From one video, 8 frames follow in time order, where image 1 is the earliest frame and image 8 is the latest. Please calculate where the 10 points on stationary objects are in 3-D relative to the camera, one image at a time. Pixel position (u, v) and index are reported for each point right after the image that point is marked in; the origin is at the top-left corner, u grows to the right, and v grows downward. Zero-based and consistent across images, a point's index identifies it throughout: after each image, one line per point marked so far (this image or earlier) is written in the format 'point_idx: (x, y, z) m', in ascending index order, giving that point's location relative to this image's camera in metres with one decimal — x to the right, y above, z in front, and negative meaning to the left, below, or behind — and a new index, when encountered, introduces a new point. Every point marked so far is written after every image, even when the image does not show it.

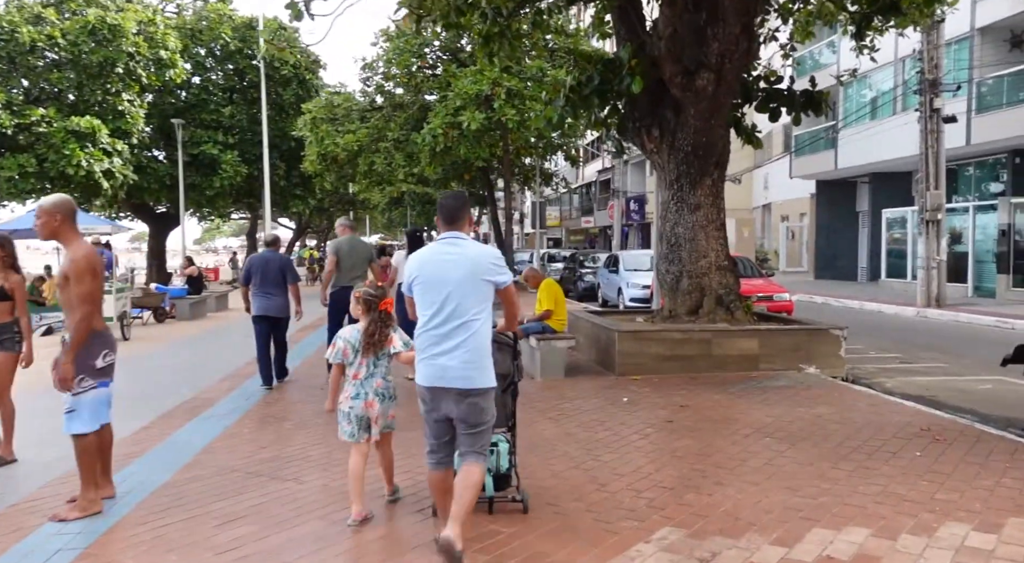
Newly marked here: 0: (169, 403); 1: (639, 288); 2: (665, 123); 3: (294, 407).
0: (-3.5, -1.2, +7.9) m
1: (+2.9, -0.2, +18.5) m
2: (+1.9, +2.0, +10.0) m
3: (-2.1, -1.2, +7.6) m
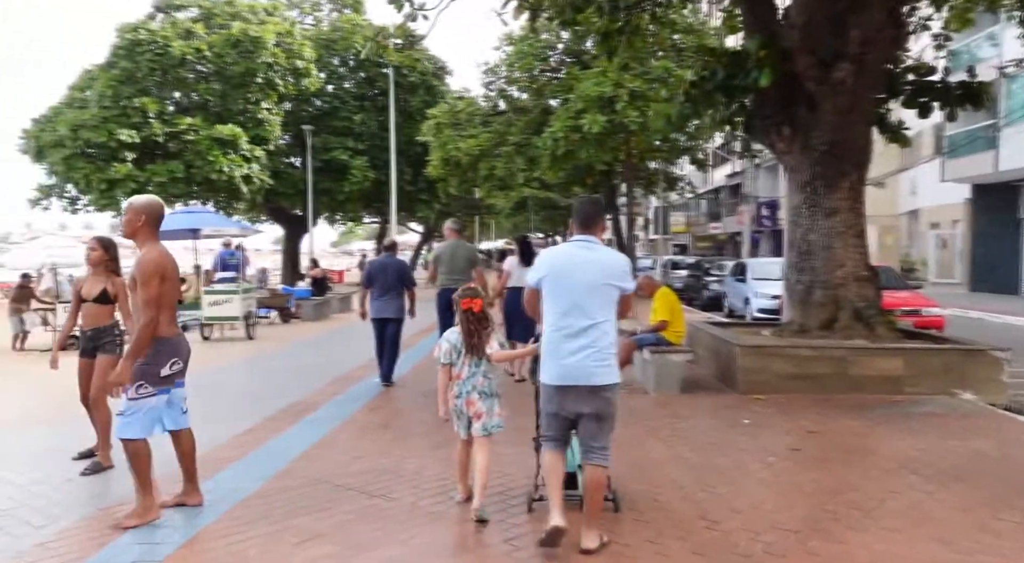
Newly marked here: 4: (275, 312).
0: (-2.4, -1.2, +7.9) m
1: (+5.6, -0.4, +17.4) m
2: (+3.3, +1.8, +9.2) m
3: (-1.1, -1.2, +7.4) m
4: (-4.9, -0.6, +16.6) m
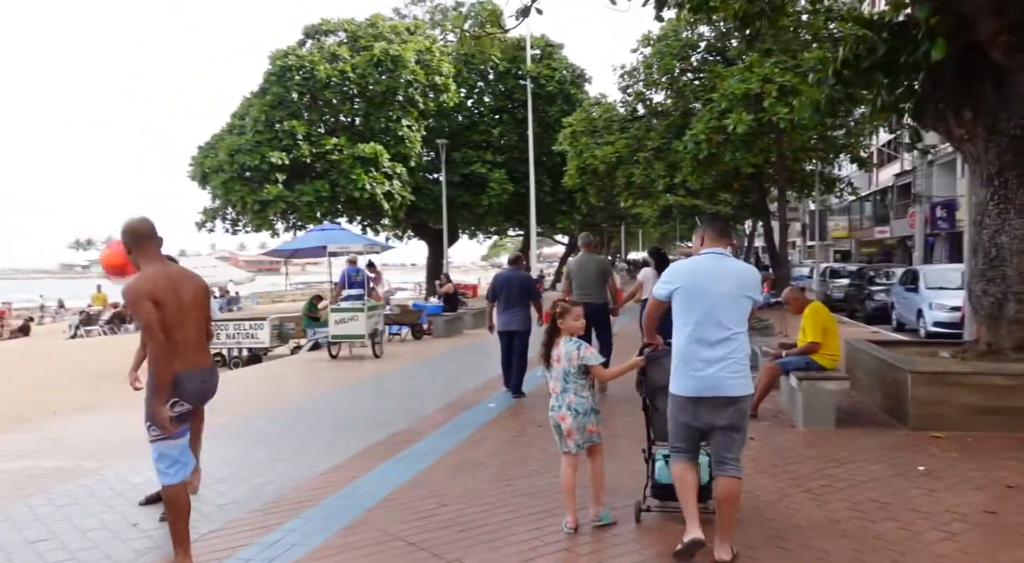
0: (-1.3, -1.4, +7.5) m
1: (+8.3, -0.6, +15.3) m
2: (+4.5, +1.7, +7.6) m
3: (-0.1, -1.4, +6.7) m
4: (-2.2, -1.0, +16.4) m
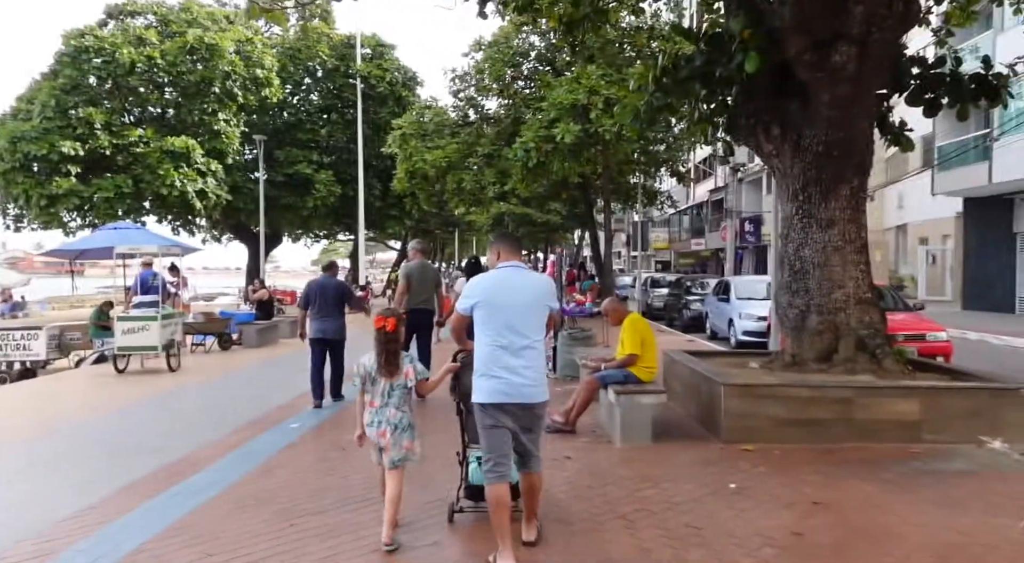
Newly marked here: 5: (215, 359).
0: (-2.9, -1.5, +6.4) m
1: (+4.9, -0.8, +16.1) m
2: (+2.7, +1.6, +7.8) m
3: (-1.6, -1.4, +5.9) m
4: (-5.6, -1.1, +15.0) m
5: (-5.1, -1.3, +13.8) m
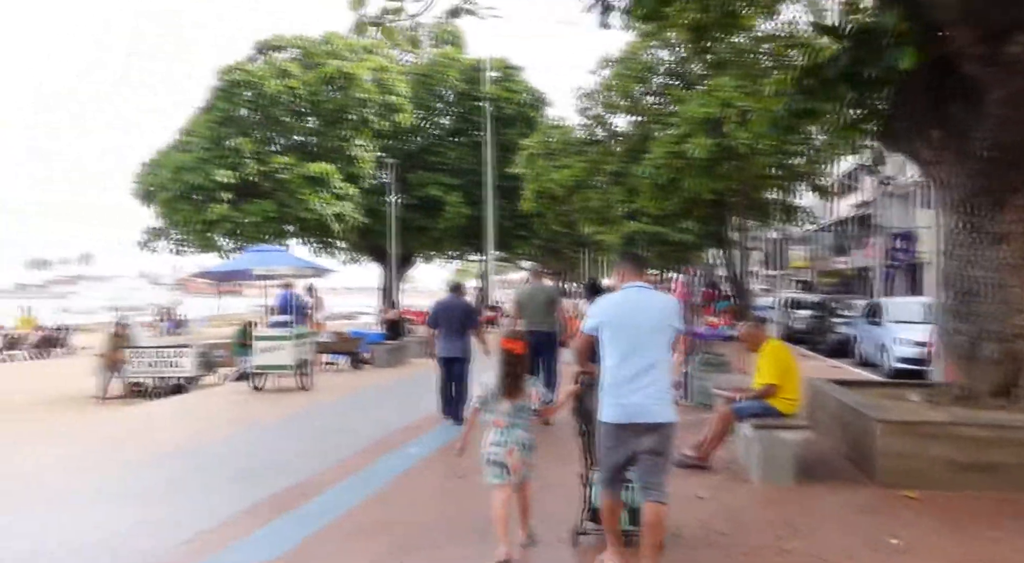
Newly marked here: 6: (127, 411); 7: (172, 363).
0: (-2.0, -1.7, +6.4) m
1: (+7.3, -1.2, +14.7) m
2: (+3.8, +1.4, +7.0) m
3: (-0.7, -1.6, +5.7) m
4: (-3.2, -1.5, +15.3) m
5: (-2.9, -1.7, +14.0) m
6: (-5.2, -1.8, +10.7) m
7: (-6.3, -1.5, +14.8) m
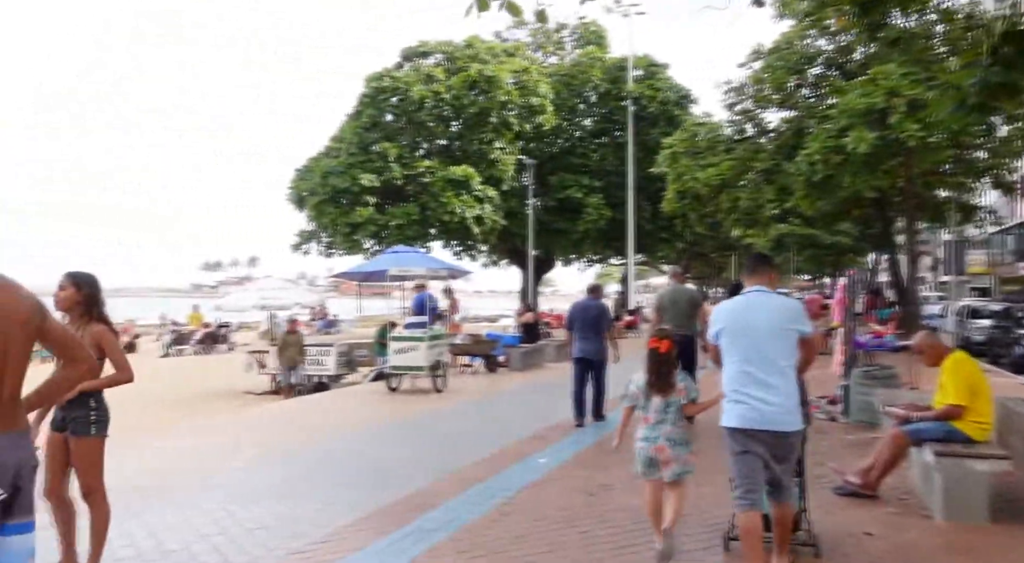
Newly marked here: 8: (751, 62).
0: (-0.9, -1.6, +6.2) m
1: (+9.6, -1.3, +12.7) m
2: (+4.9, +1.4, +5.7) m
3: (+0.2, -1.6, +5.2) m
4: (-0.6, -1.5, +15.2) m
5: (-0.5, -1.7, +13.8) m
6: (-3.4, -1.8, +11.0) m
7: (-3.7, -1.5, +15.2) m
8: (+5.8, +5.3, +19.3) m
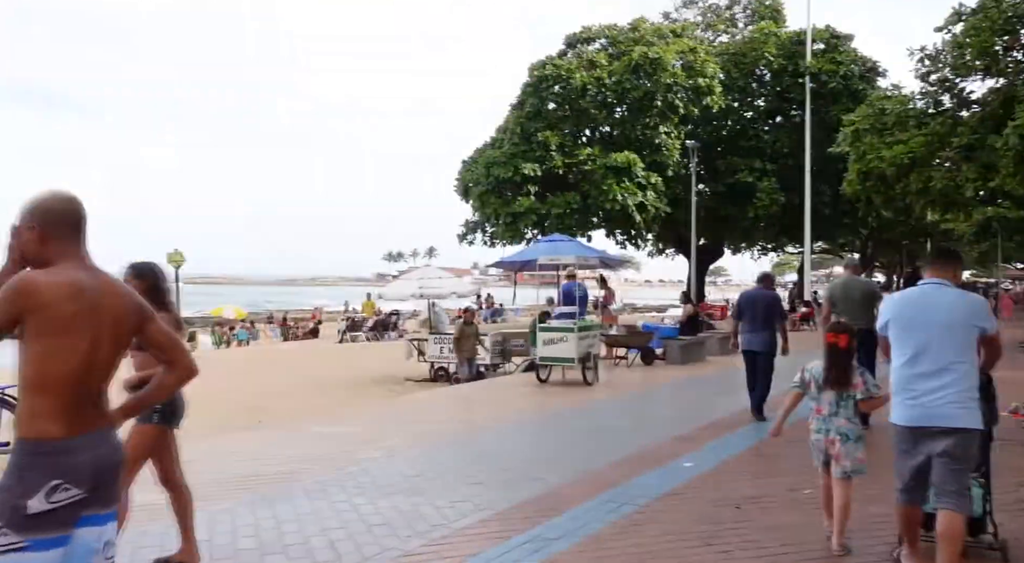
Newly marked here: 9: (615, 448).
0: (+0.1, -1.6, +5.9) m
1: (+11.8, -1.1, +10.0) m
2: (+5.7, +1.4, +4.1) m
3: (+0.9, -1.5, +4.7) m
4: (+2.3, -1.3, +14.6) m
5: (+2.0, -1.5, +13.2) m
6: (-1.3, -1.6, +11.1) m
7: (-0.8, -1.3, +15.3) m
8: (+9.4, +5.5, +17.2) m
9: (+1.0, -1.6, +7.7) m
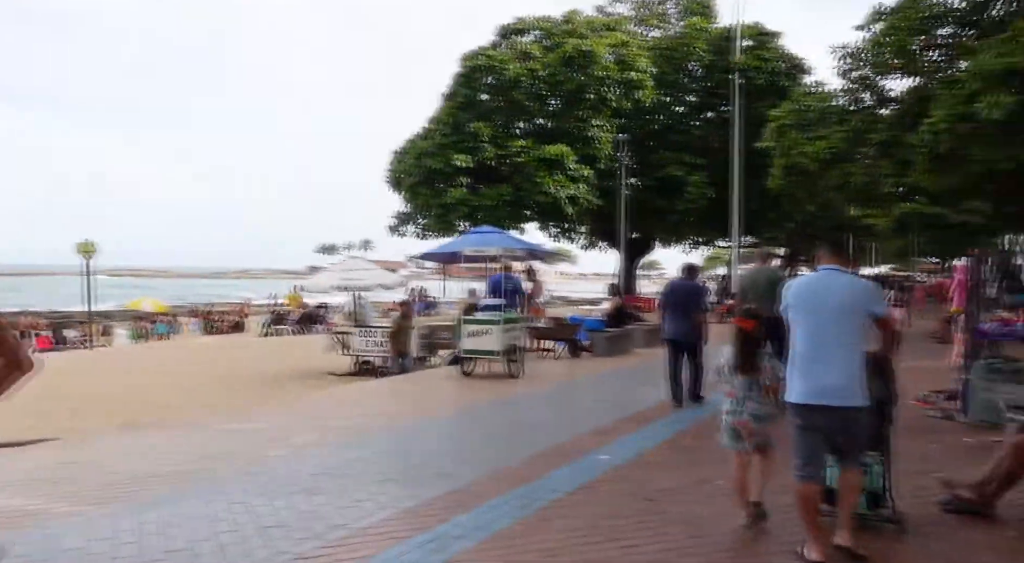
0: (-0.6, -1.5, +5.7) m
1: (+10.8, -1.0, +10.7) m
2: (+5.1, +1.5, +4.3) m
3: (+0.4, -1.5, +4.6) m
4: (+1.0, -1.1, +14.5) m
5: (+0.8, -1.4, +13.2) m
6: (-2.4, -1.5, +10.7) m
7: (-2.1, -1.1, +15.0) m
8: (+7.8, +5.7, +17.6) m
9: (+0.2, -1.5, +7.5) m
